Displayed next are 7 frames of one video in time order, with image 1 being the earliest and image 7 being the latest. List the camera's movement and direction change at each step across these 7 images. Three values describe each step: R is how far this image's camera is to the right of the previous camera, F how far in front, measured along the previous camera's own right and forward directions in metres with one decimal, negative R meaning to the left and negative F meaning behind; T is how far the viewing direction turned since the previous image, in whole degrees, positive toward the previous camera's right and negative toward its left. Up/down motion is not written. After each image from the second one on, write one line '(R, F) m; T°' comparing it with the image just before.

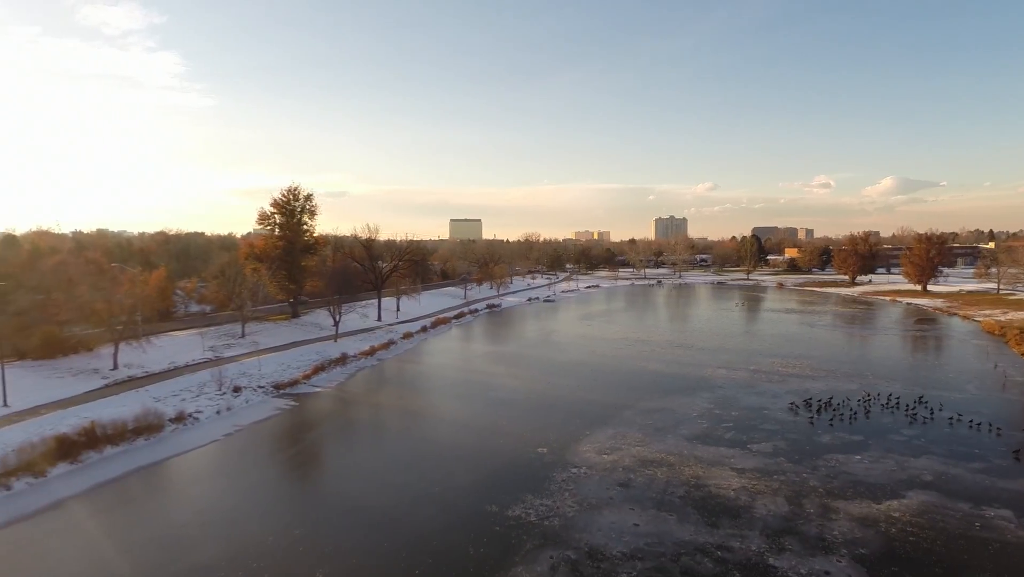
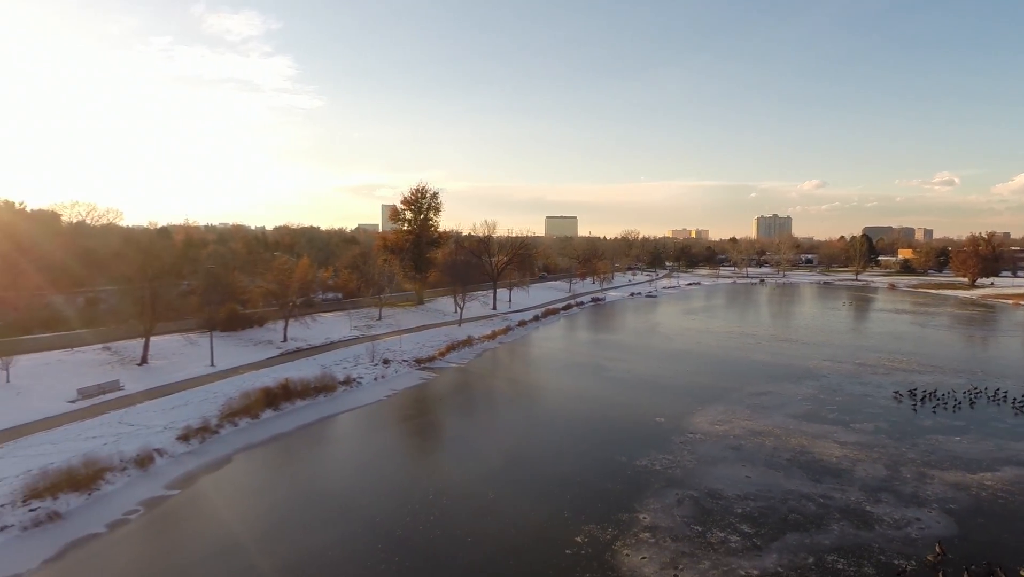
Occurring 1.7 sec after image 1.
(-1.0, -3.1) m; -8°
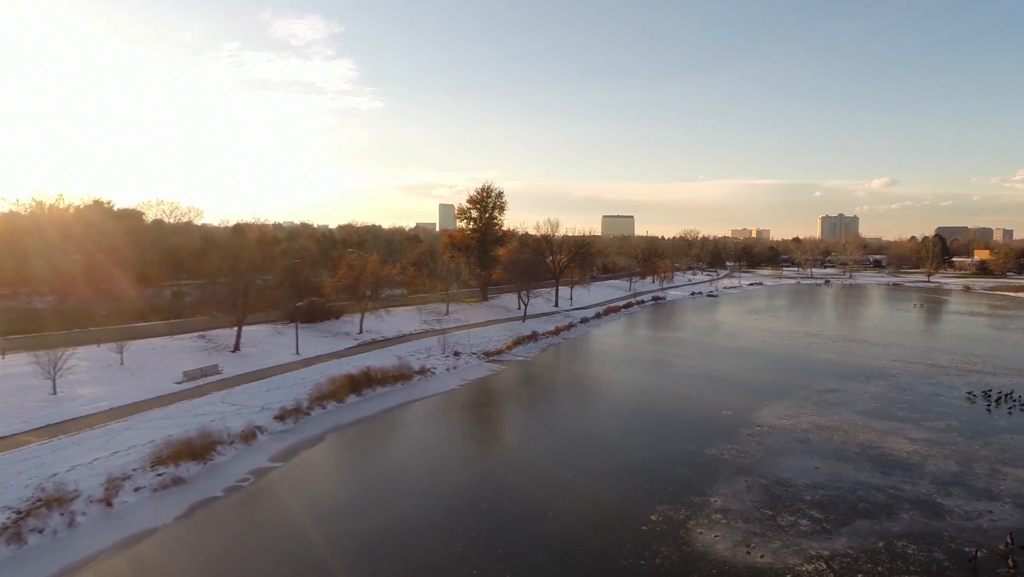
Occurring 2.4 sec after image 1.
(-0.5, -1.0) m; -5°
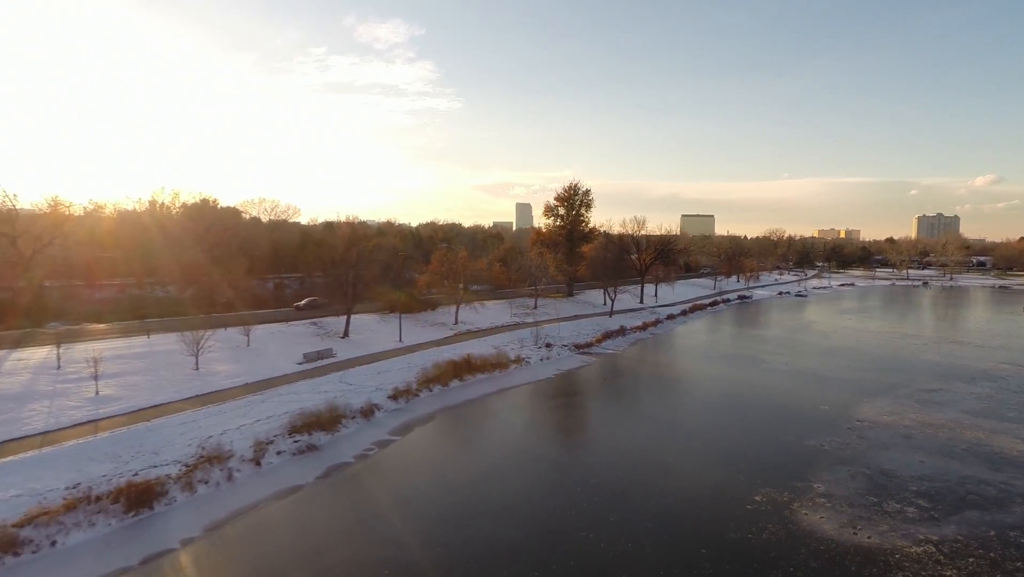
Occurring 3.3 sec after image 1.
(-0.8, -1.0) m; -6°
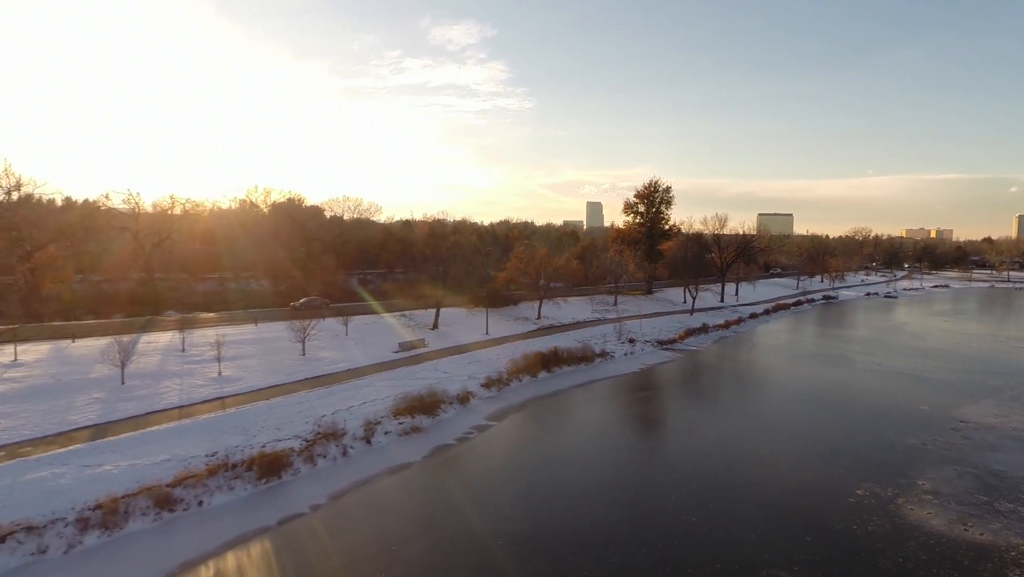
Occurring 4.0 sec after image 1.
(-0.7, -0.6) m; -6°
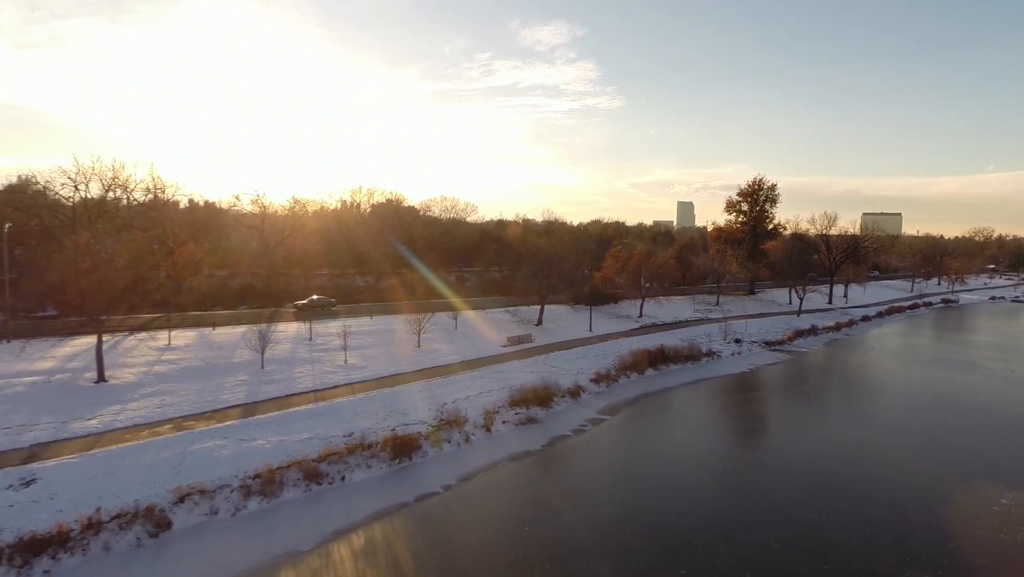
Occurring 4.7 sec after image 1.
(-0.8, -0.5) m; -7°
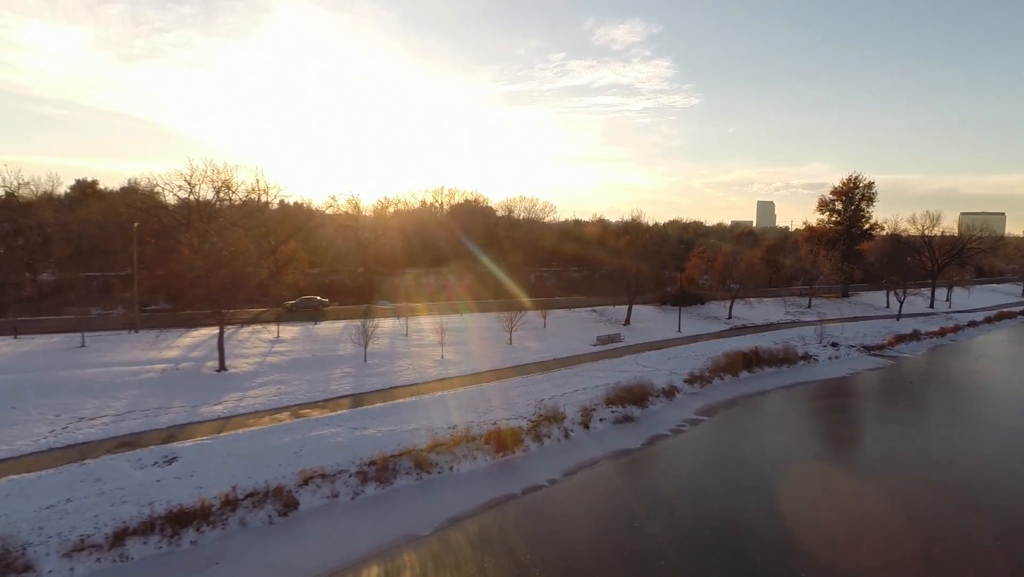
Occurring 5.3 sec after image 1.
(-0.7, -0.2) m; -6°
